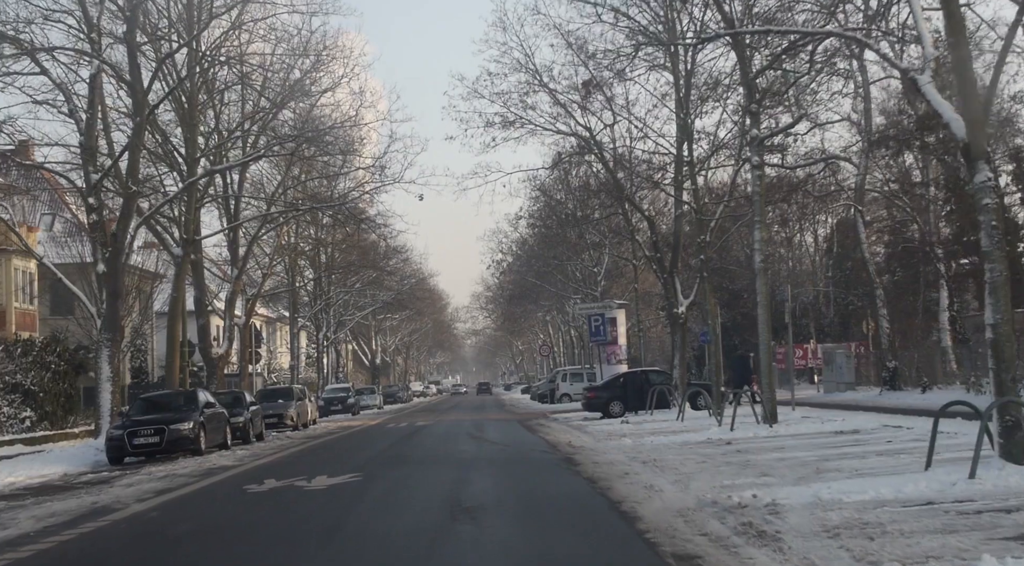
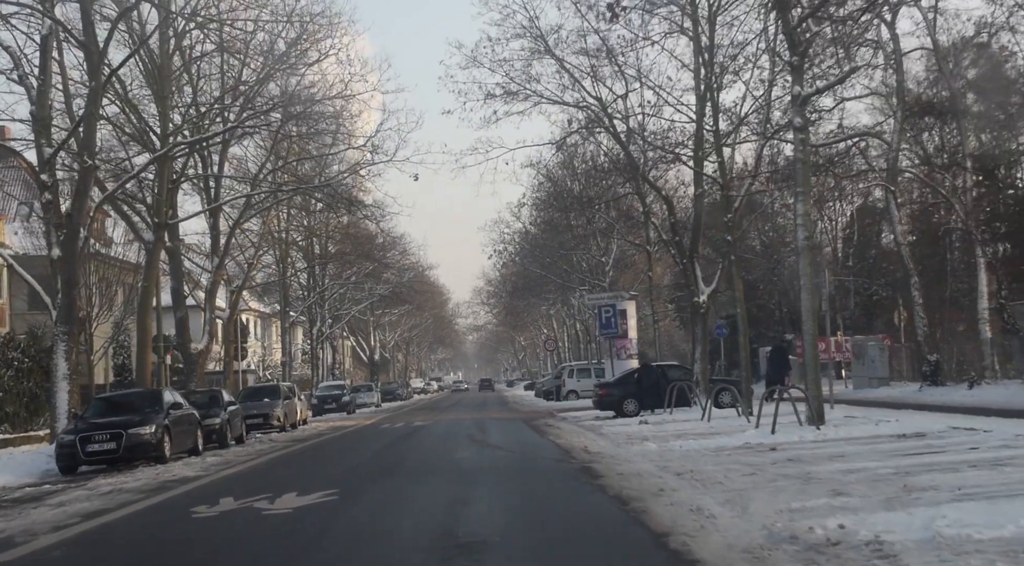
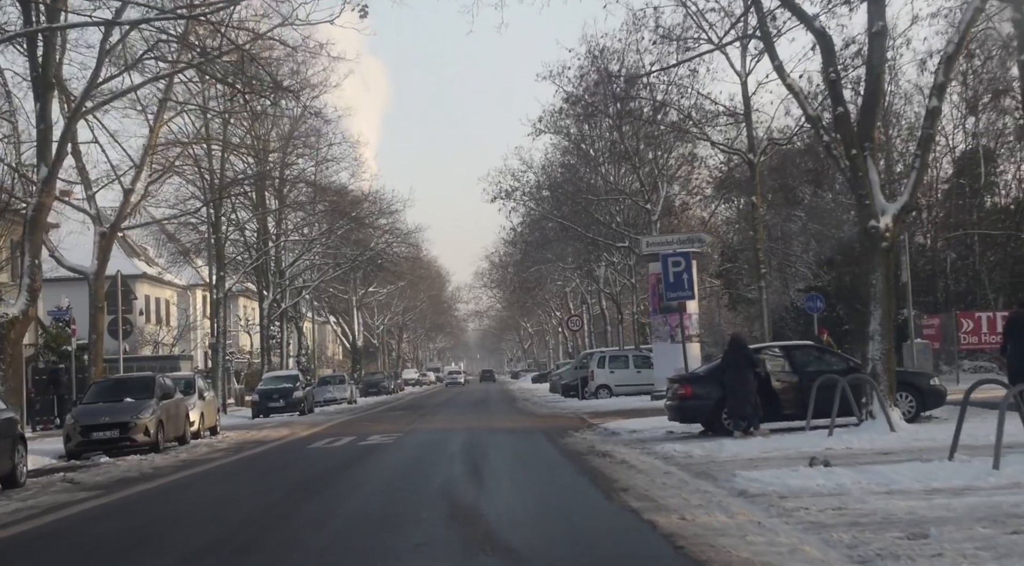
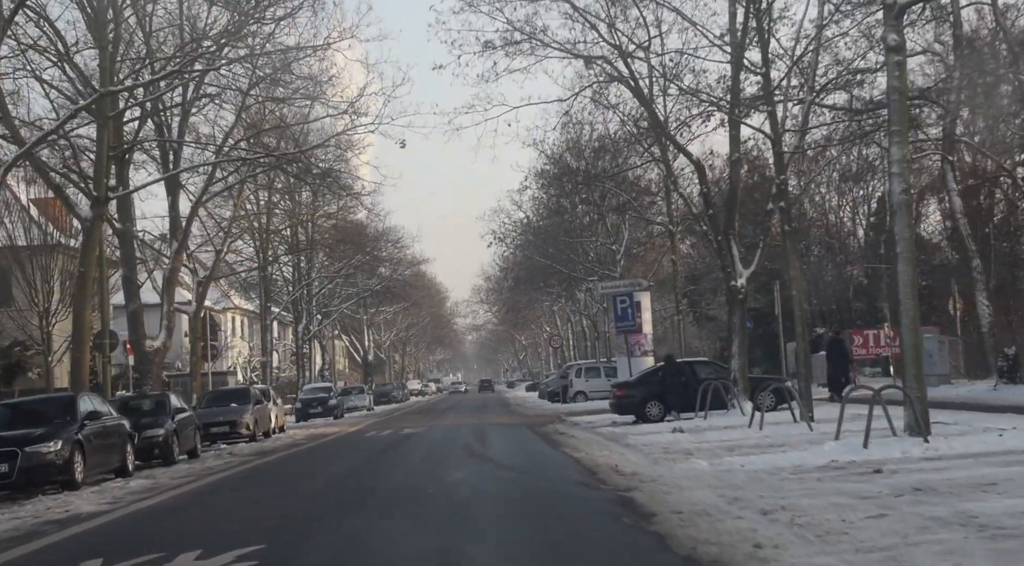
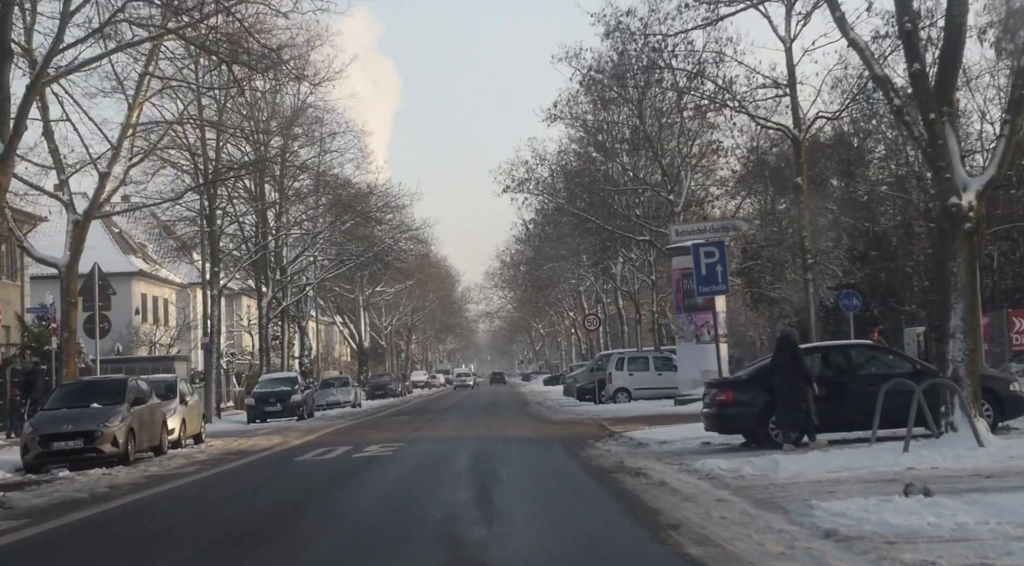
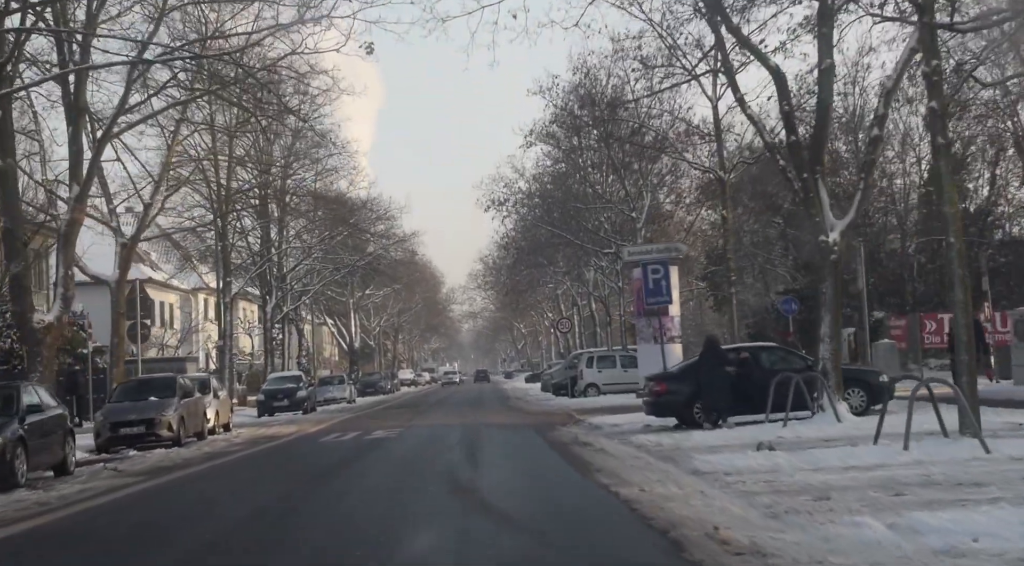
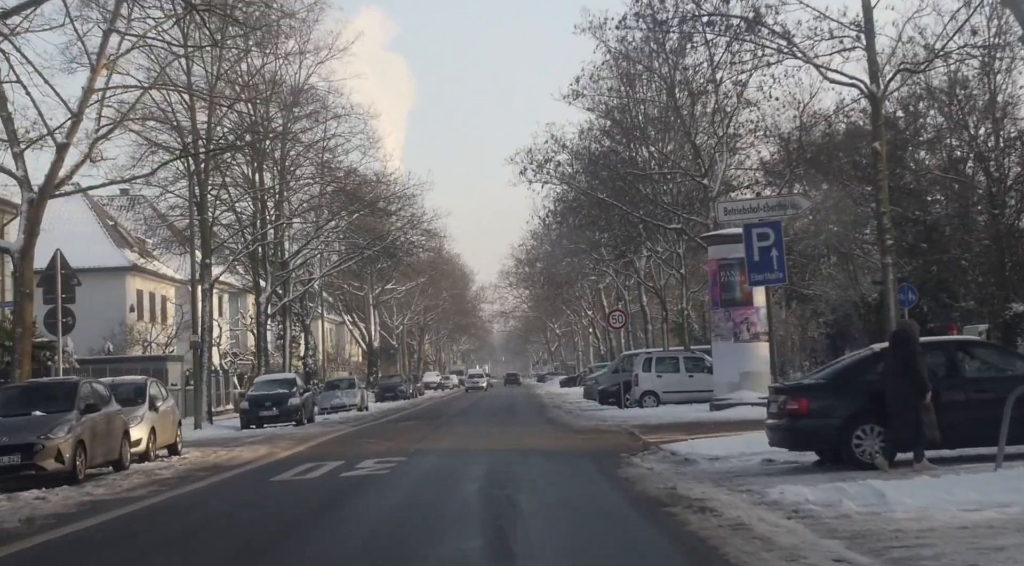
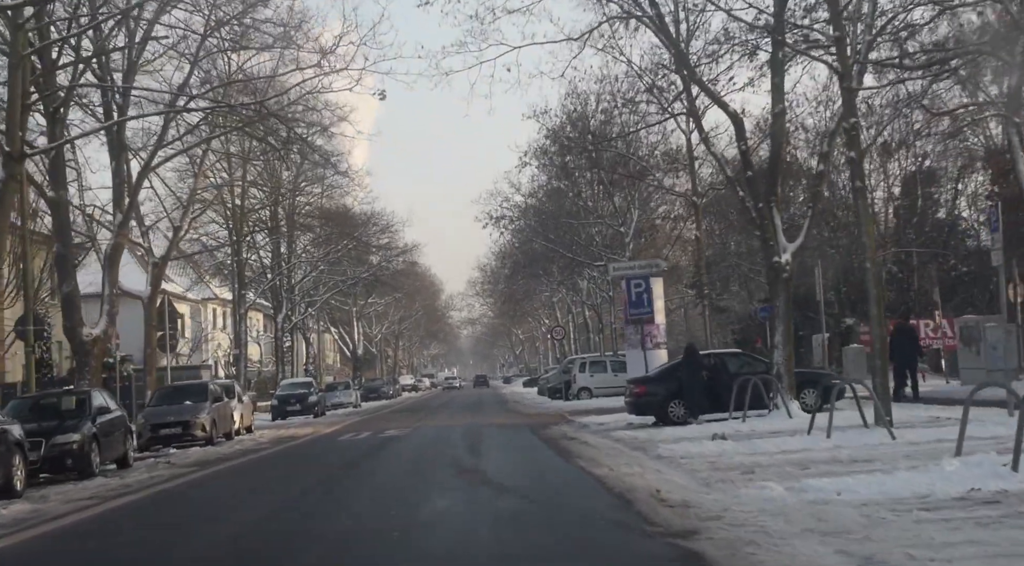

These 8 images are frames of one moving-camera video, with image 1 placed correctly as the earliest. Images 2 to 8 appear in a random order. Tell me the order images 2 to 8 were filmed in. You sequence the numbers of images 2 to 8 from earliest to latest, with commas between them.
2, 4, 8, 6, 3, 5, 7
